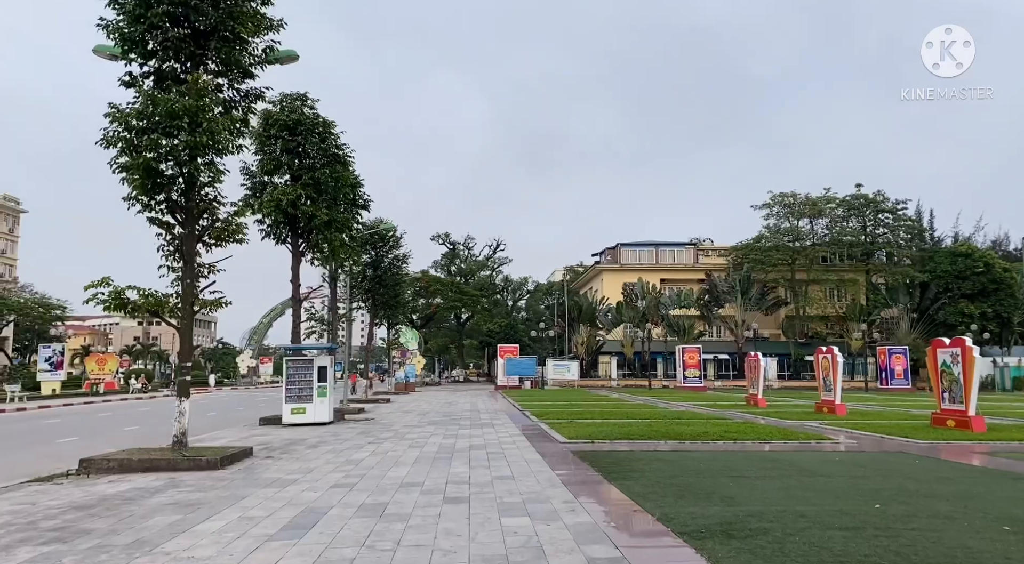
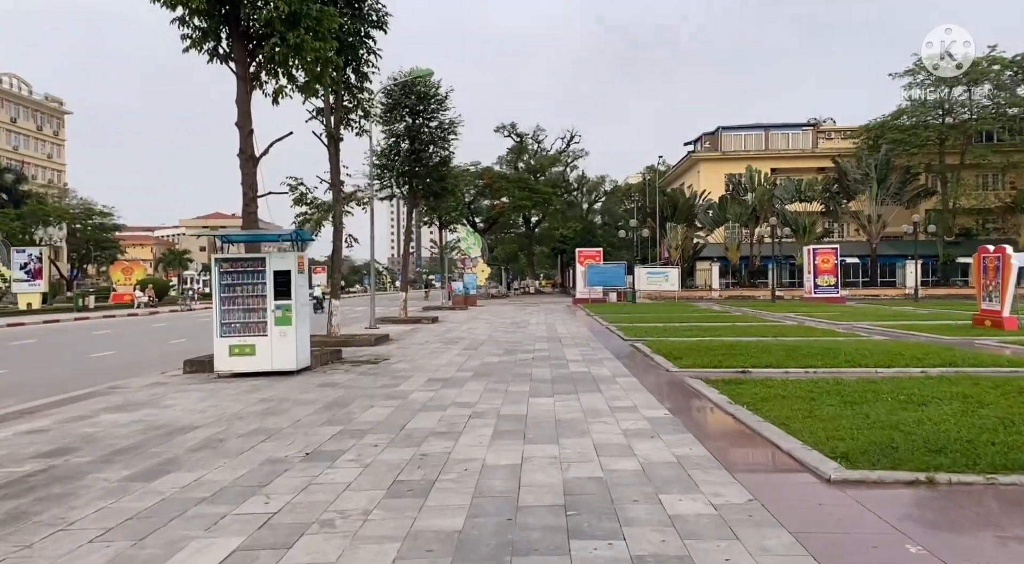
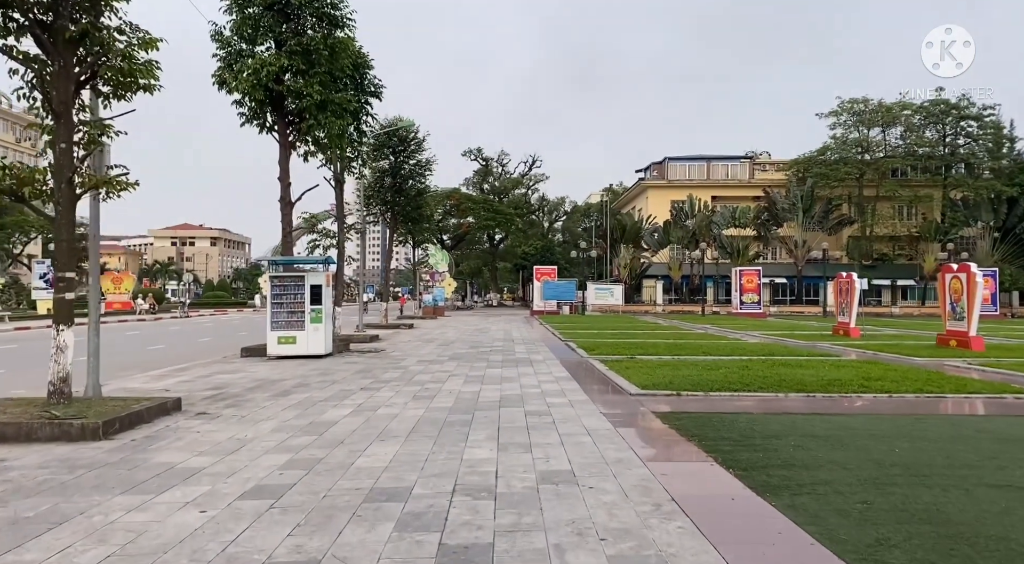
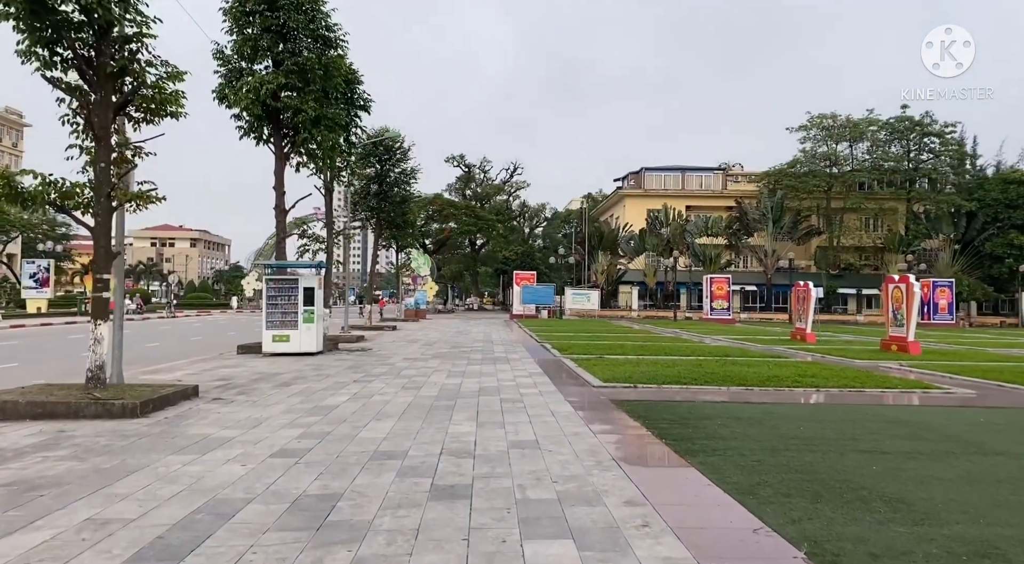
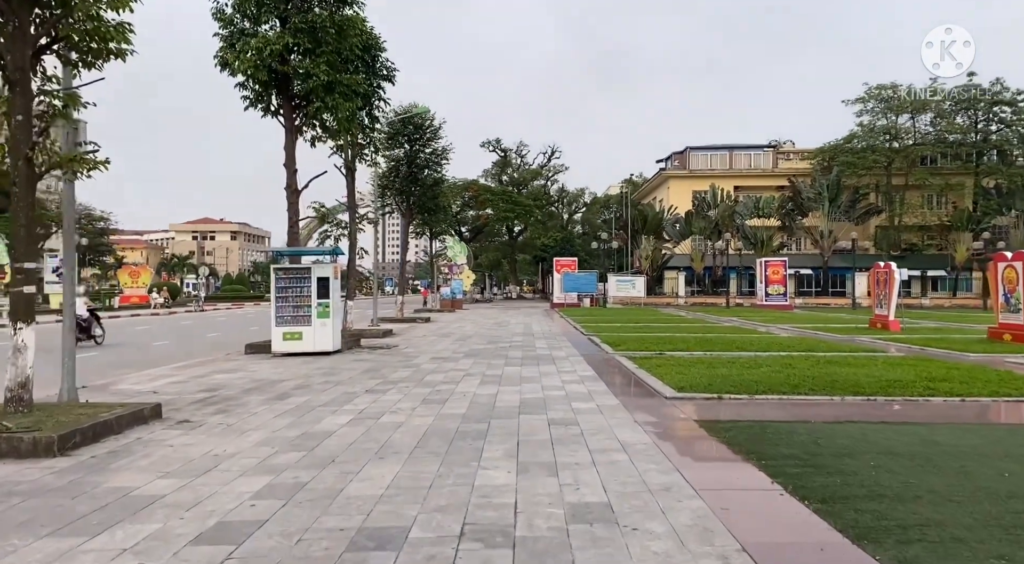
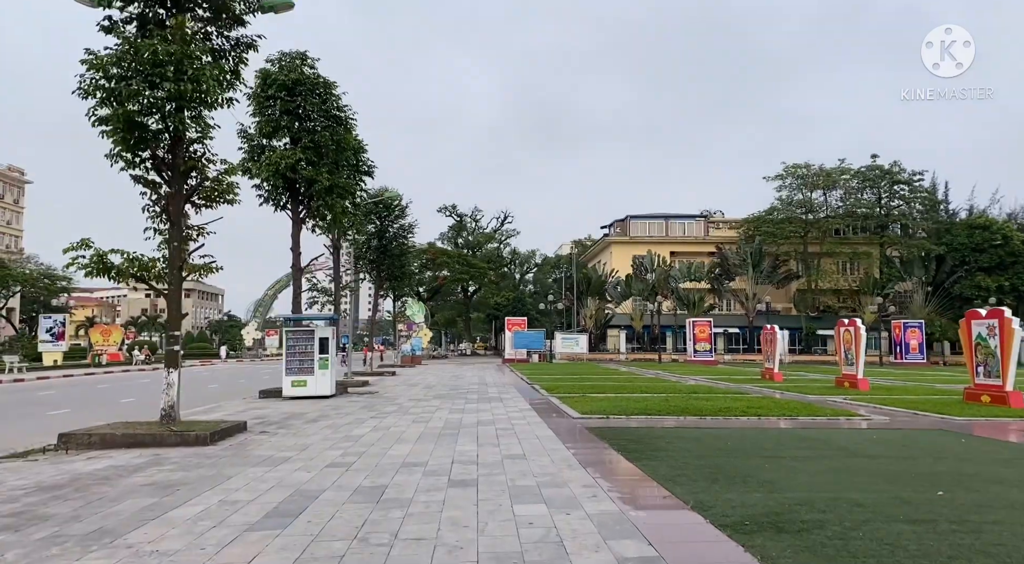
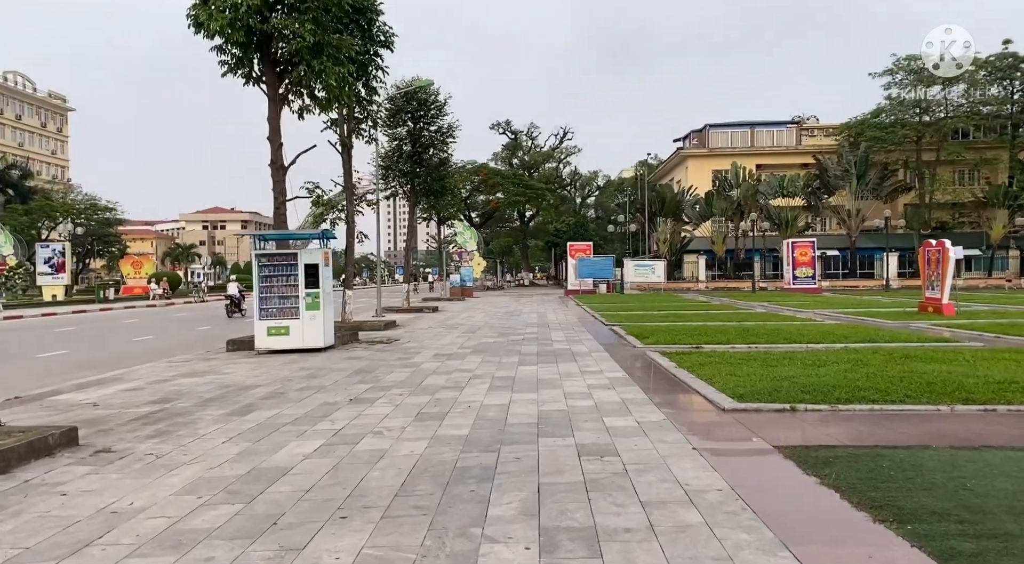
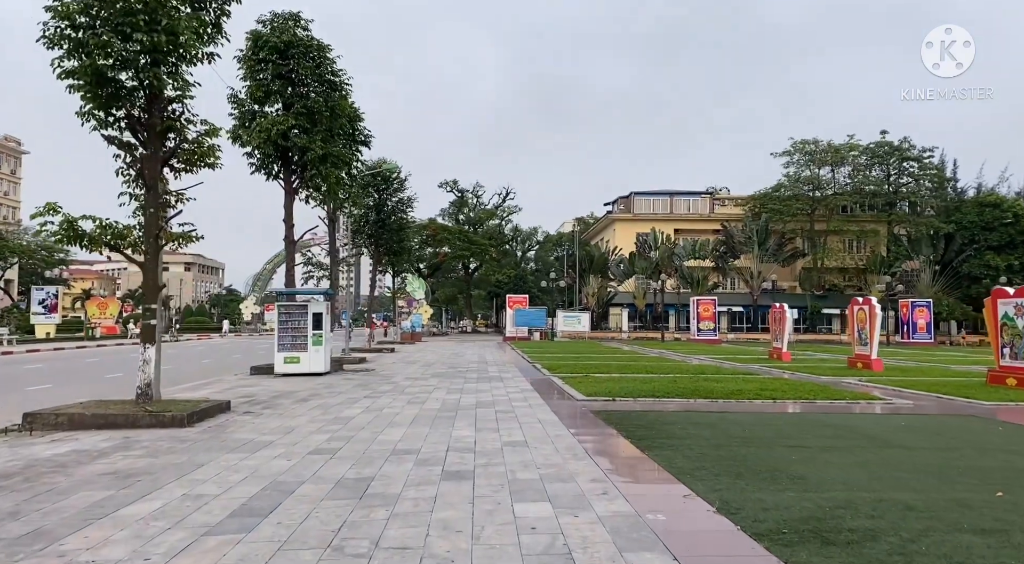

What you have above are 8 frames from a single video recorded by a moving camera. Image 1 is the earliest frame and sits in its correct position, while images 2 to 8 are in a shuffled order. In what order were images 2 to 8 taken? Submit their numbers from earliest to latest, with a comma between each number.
6, 8, 4, 3, 5, 7, 2
